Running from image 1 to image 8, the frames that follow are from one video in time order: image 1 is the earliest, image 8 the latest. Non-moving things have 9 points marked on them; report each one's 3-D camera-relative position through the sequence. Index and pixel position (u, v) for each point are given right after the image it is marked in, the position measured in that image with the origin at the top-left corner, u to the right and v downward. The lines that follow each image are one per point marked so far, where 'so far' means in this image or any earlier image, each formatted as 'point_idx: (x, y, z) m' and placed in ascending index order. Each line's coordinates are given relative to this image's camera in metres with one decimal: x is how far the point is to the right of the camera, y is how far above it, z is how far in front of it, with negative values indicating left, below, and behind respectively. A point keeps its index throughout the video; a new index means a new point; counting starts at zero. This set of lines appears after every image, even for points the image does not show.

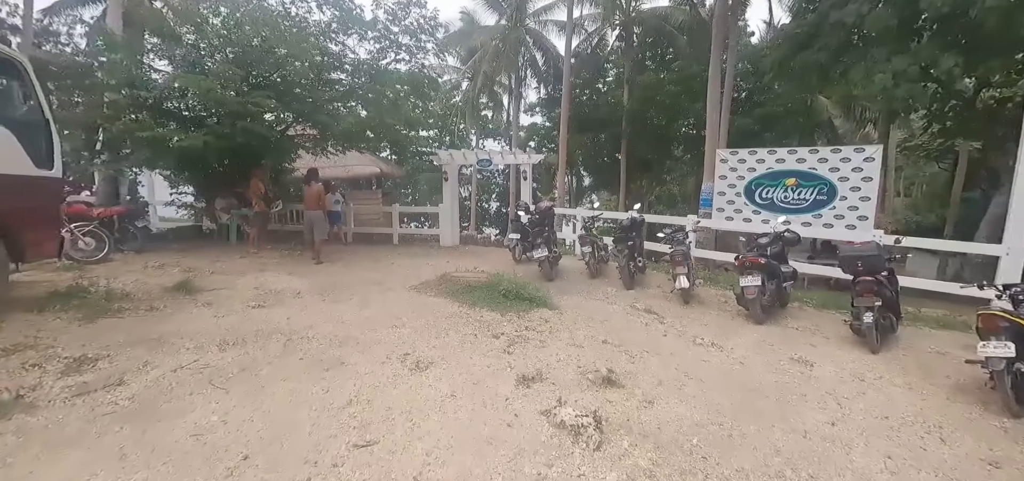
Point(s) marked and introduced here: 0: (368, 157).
0: (-5.8, +3.4, +16.0) m
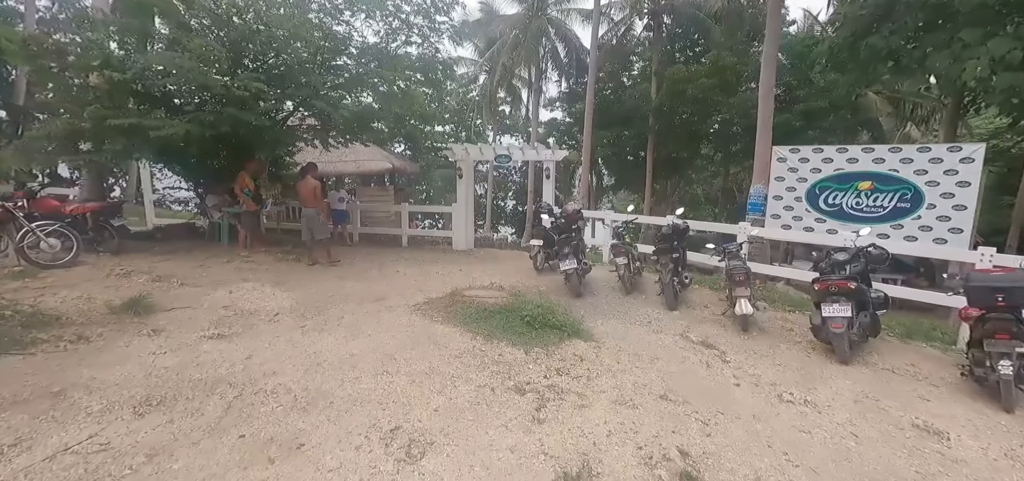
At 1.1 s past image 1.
0: (-5.1, +3.4, +15.1) m
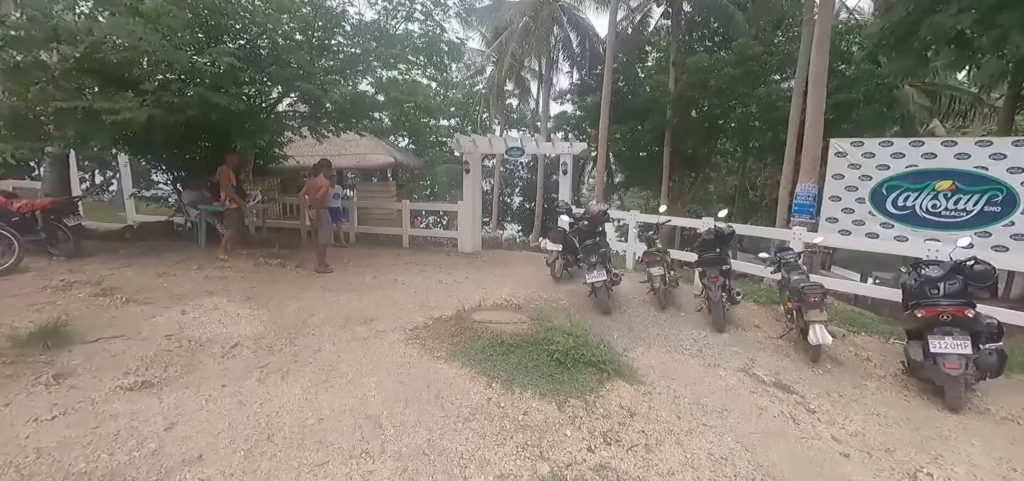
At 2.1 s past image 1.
0: (-4.7, +3.4, +14.2) m
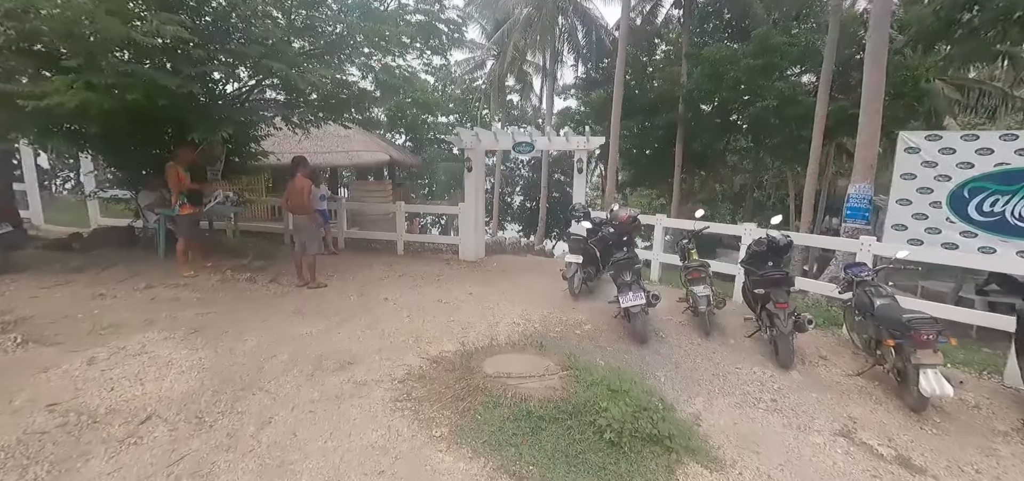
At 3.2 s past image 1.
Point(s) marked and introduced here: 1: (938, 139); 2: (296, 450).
0: (-4.6, +3.3, +13.2) m
1: (+5.6, +1.4, +5.2) m
2: (-1.1, -1.1, +2.1) m
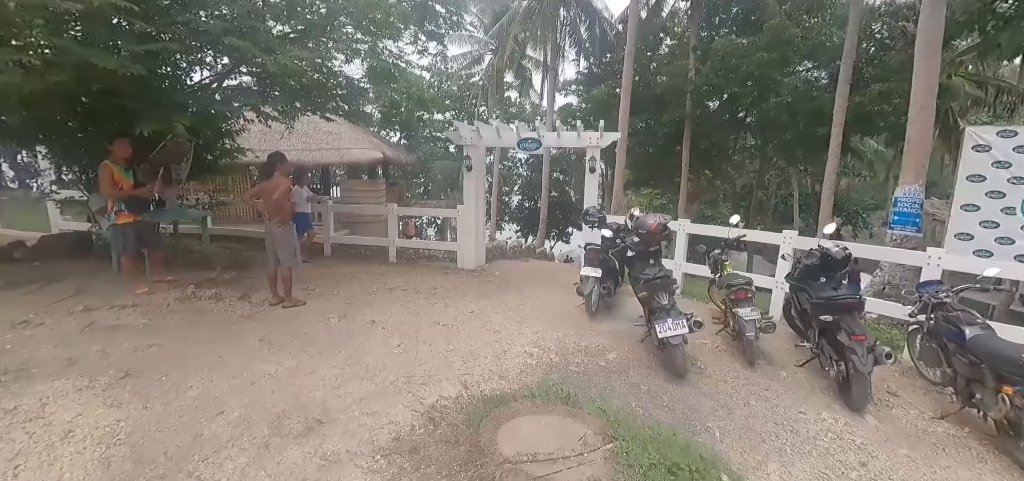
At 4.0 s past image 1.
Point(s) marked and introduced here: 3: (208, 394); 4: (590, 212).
0: (-4.6, +3.2, +12.5) m
1: (+5.7, +1.2, +4.5) m
2: (-1.0, -1.2, +1.3) m
3: (-2.0, -1.0, +2.6) m
4: (+1.1, +0.4, +5.6) m
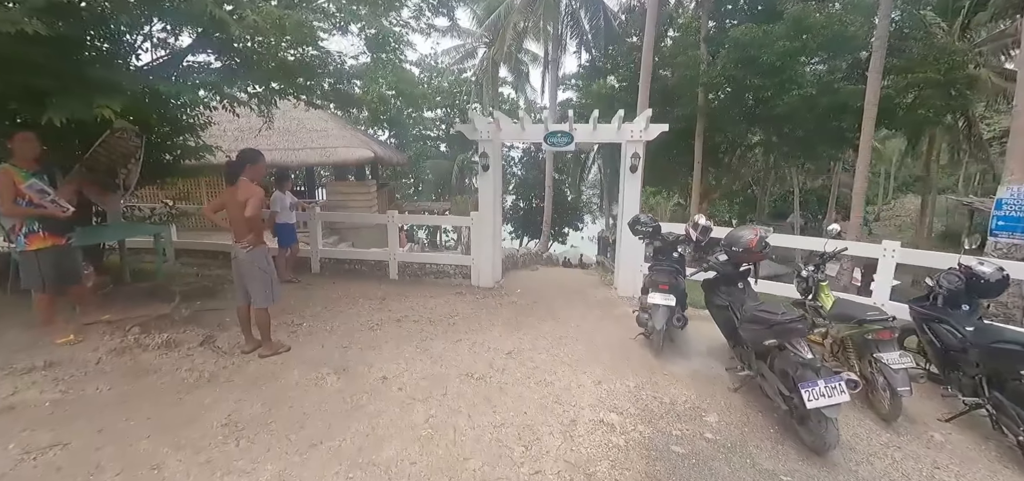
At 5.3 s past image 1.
0: (-4.5, +3.0, +11.3) m
1: (+6.2, +1.1, +3.7) m
2: (-0.4, -1.5, +0.3) m
3: (-1.5, -1.2, +1.5) m
4: (+1.5, +0.2, +4.6) m
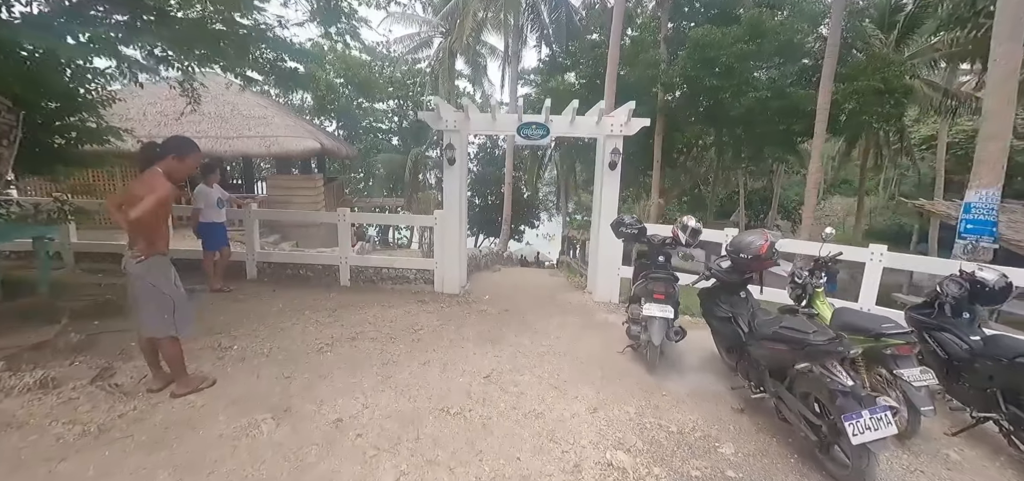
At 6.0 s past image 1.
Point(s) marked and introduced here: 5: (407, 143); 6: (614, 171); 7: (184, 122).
0: (-5.5, +3.0, +10.1) m
1: (+6.0, +1.1, +3.9) m
2: (-0.2, -1.5, -0.3) m
3: (-1.4, -1.3, +0.8) m
4: (+1.3, +0.2, +4.2) m
5: (-5.0, +4.6, +18.5) m
6: (+1.4, +0.9, +5.3) m
7: (-8.2, +2.9, +9.7) m
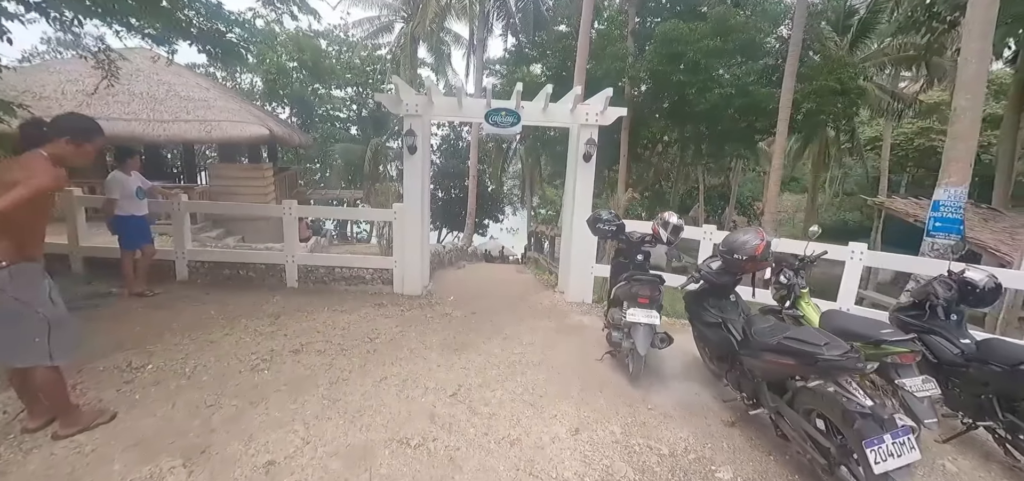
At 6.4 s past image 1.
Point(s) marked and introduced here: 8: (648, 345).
0: (-6.3, +3.1, +9.2) m
1: (+5.7, +1.1, +4.0) m
2: (-0.1, -1.6, -0.7) m
3: (-1.4, -1.4, +0.3) m
4: (+1.0, +0.2, +3.9) m
5: (-6.5, +4.9, +17.4) m
6: (+1.0, +1.0, +5.0) m
7: (-9.0, +3.0, +8.4) m
8: (+1.0, -0.7, +3.2) m
